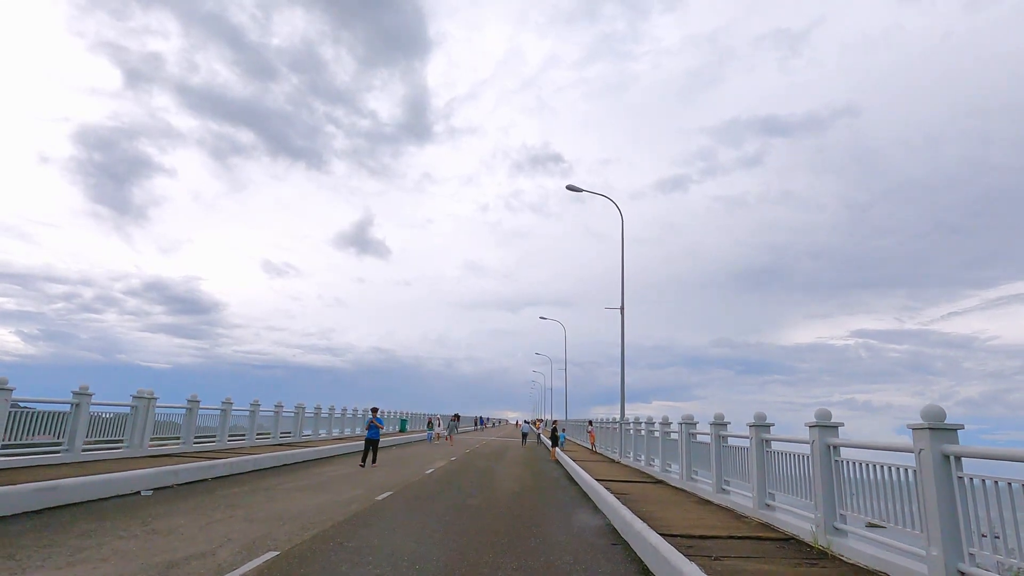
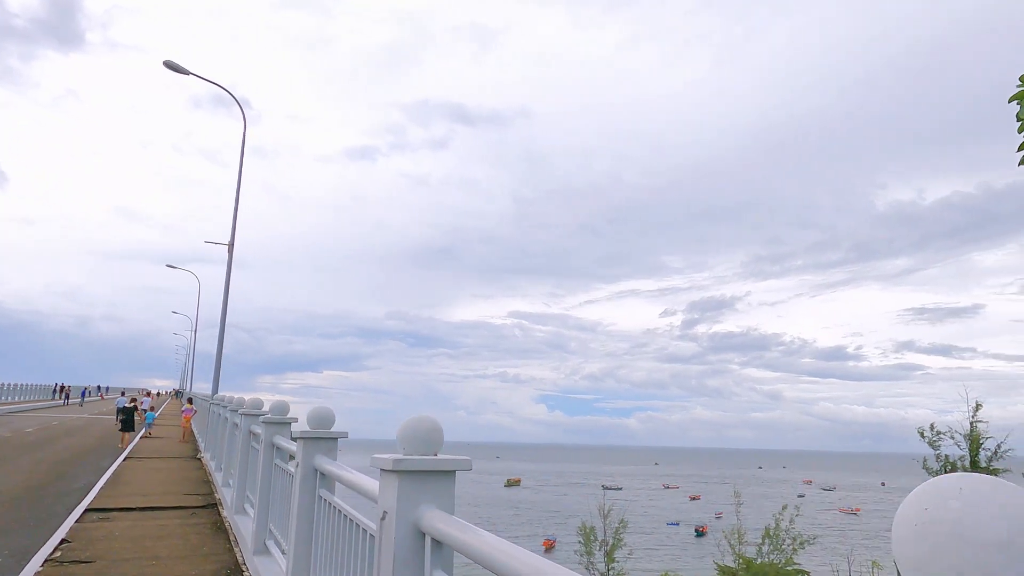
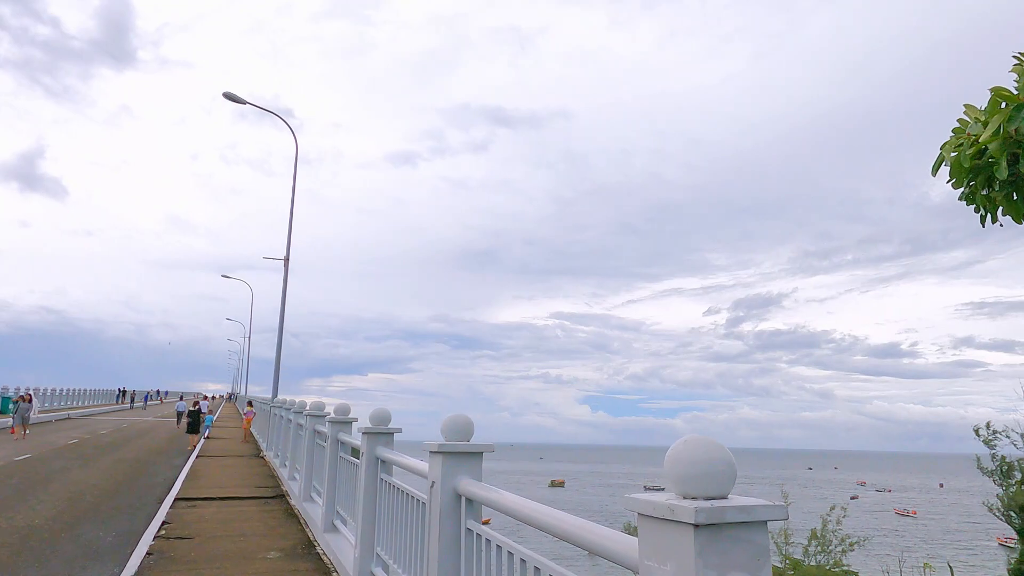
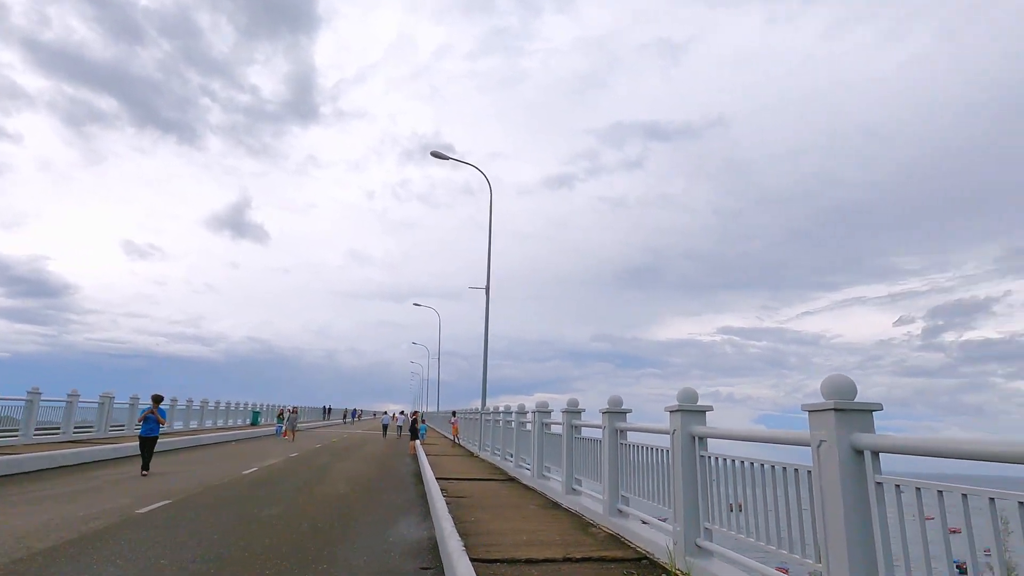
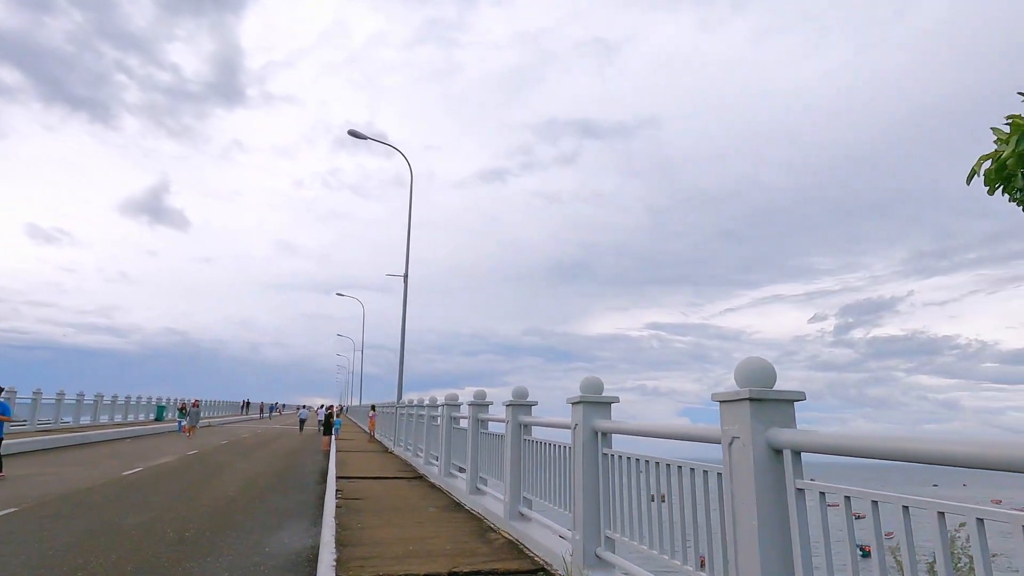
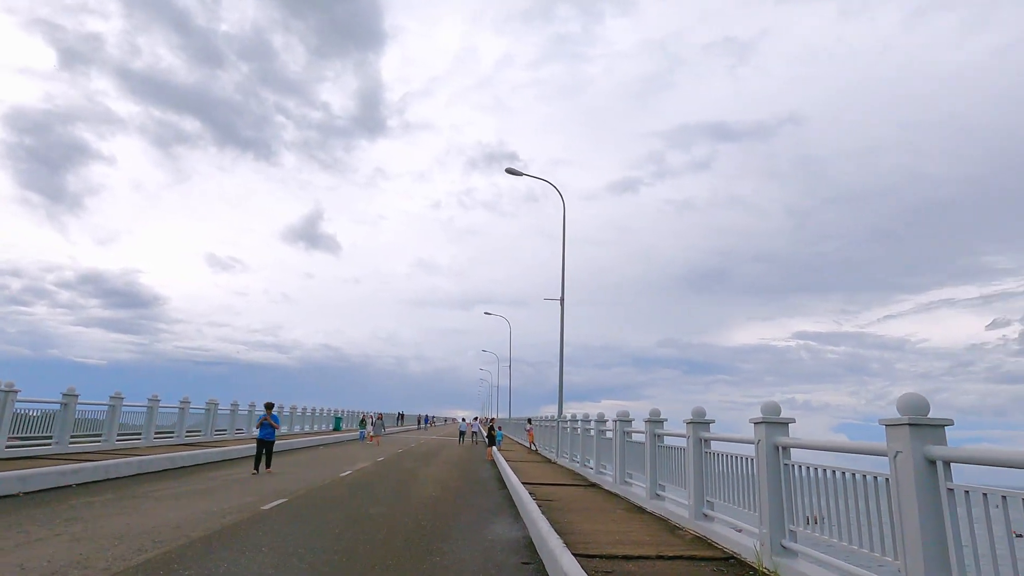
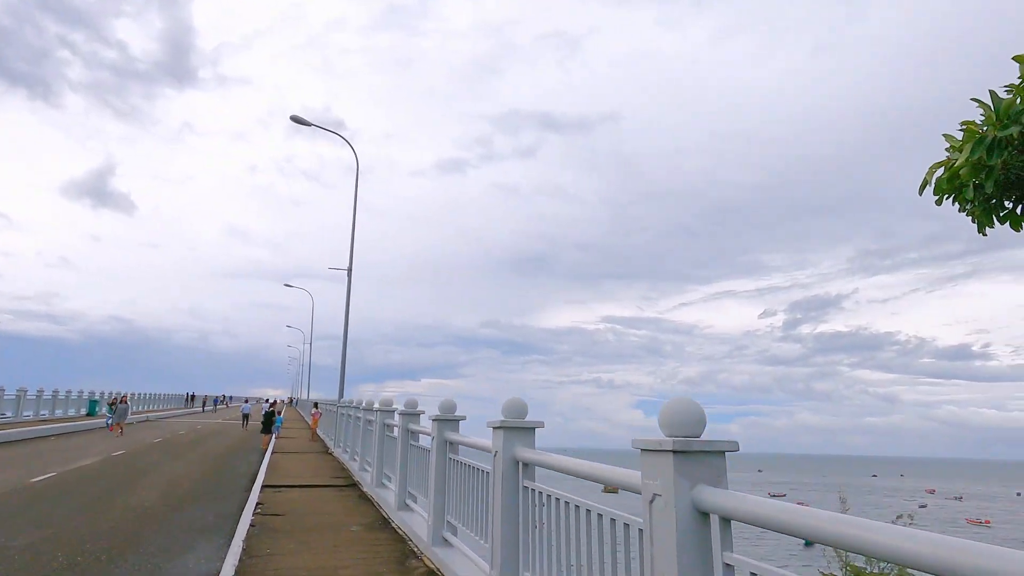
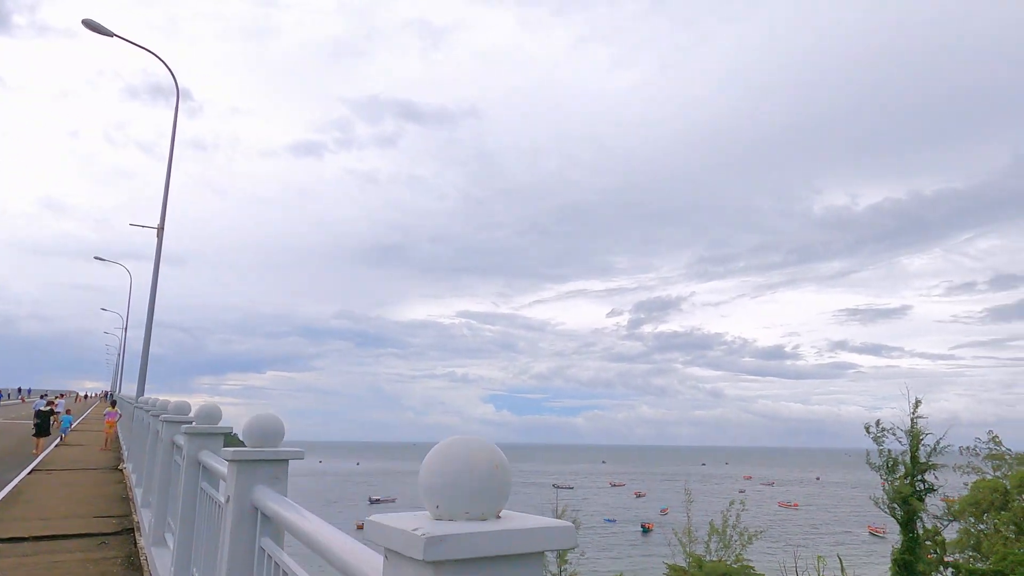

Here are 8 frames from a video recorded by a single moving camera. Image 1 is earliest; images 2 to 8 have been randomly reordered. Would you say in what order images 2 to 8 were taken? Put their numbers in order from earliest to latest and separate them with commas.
6, 4, 5, 7, 3, 2, 8
